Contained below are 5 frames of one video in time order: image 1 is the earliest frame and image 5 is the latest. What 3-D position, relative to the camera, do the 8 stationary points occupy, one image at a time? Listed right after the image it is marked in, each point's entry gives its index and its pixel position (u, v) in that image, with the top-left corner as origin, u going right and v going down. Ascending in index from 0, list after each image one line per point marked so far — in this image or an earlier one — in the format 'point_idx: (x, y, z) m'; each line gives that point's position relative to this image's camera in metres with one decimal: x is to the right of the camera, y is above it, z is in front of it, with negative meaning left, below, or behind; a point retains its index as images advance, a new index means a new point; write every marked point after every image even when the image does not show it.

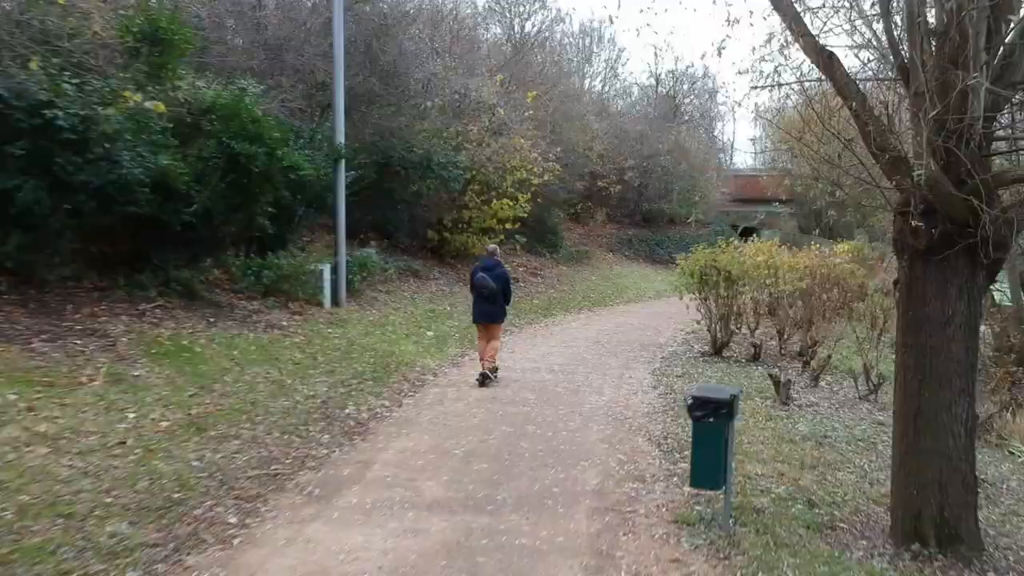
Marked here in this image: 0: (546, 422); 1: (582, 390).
0: (+0.4, -1.7, +10.0) m
1: (+1.1, -1.5, +12.1) m
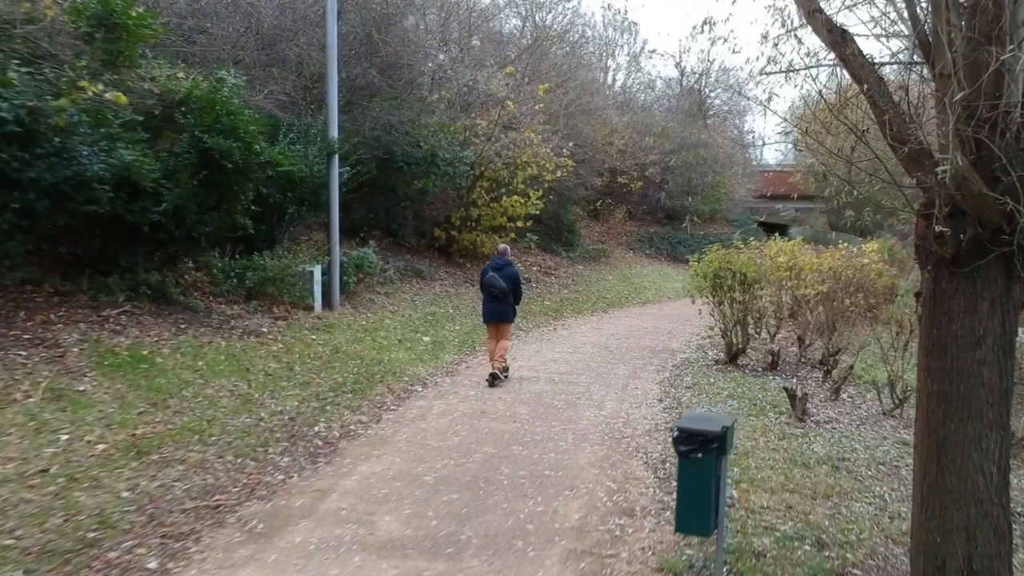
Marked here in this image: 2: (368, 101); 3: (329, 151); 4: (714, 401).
0: (+0.2, -1.7, +9.2) m
1: (+1.0, -1.6, +11.3) m
2: (-3.3, +4.3, +18.8) m
3: (-3.0, +2.3, +13.6) m
4: (+3.0, -1.7, +11.8) m
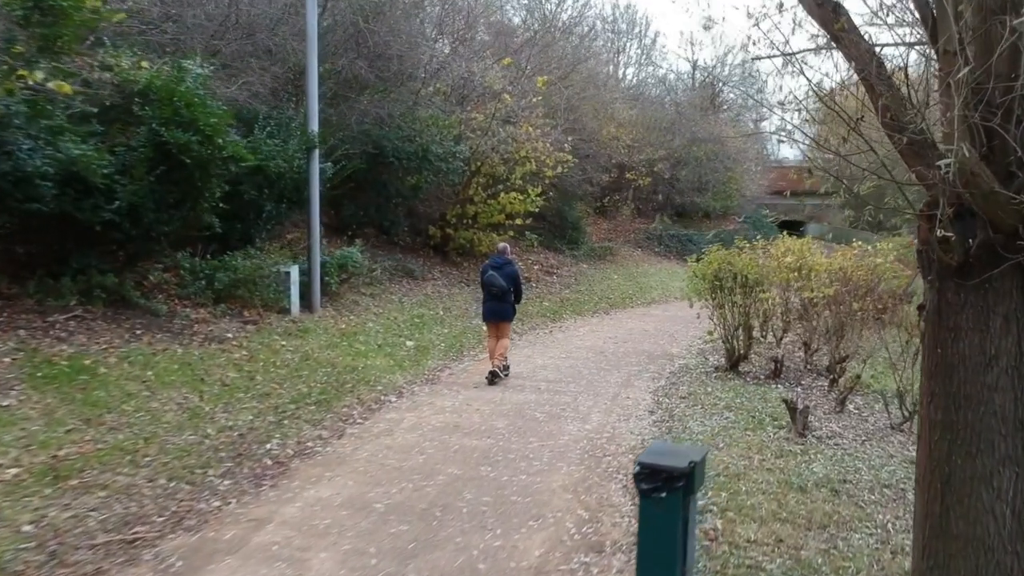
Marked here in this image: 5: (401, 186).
0: (-0.1, -1.8, +8.5) m
1: (+0.7, -1.7, +10.5) m
2: (-3.5, +4.3, +18.1) m
3: (-3.2, +2.3, +12.9) m
4: (+2.7, -1.7, +11.1) m
5: (-2.6, +2.4, +19.0) m
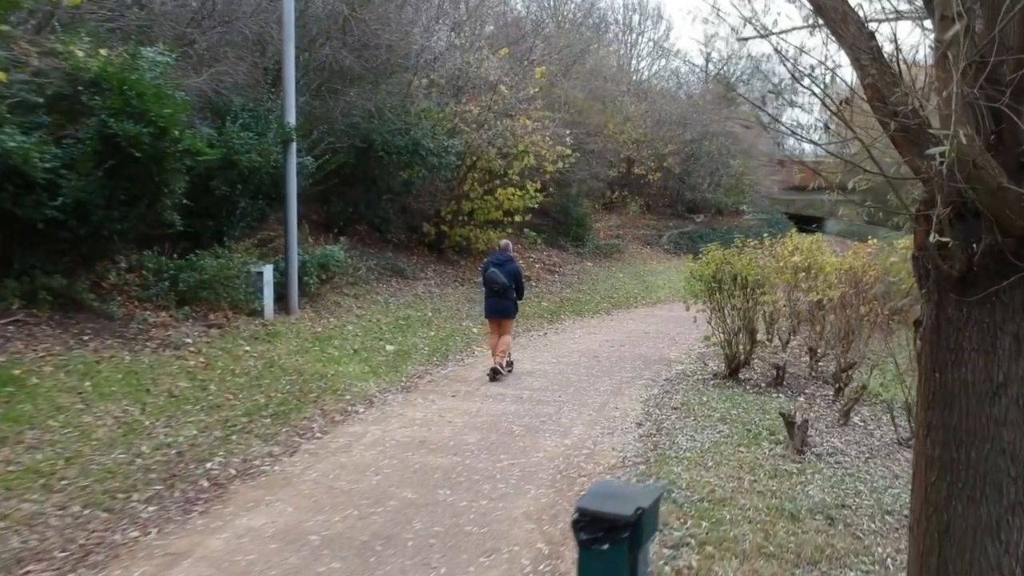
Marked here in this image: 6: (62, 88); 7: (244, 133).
0: (-0.4, -1.9, +7.7) m
1: (+0.4, -1.7, +9.8) m
2: (-3.6, +4.4, +17.4) m
3: (-3.5, +2.2, +12.2) m
4: (+2.4, -1.8, +10.3) m
5: (-2.7, +2.4, +18.3) m
6: (-5.2, +2.3, +9.4) m
7: (-4.2, +2.4, +12.6) m
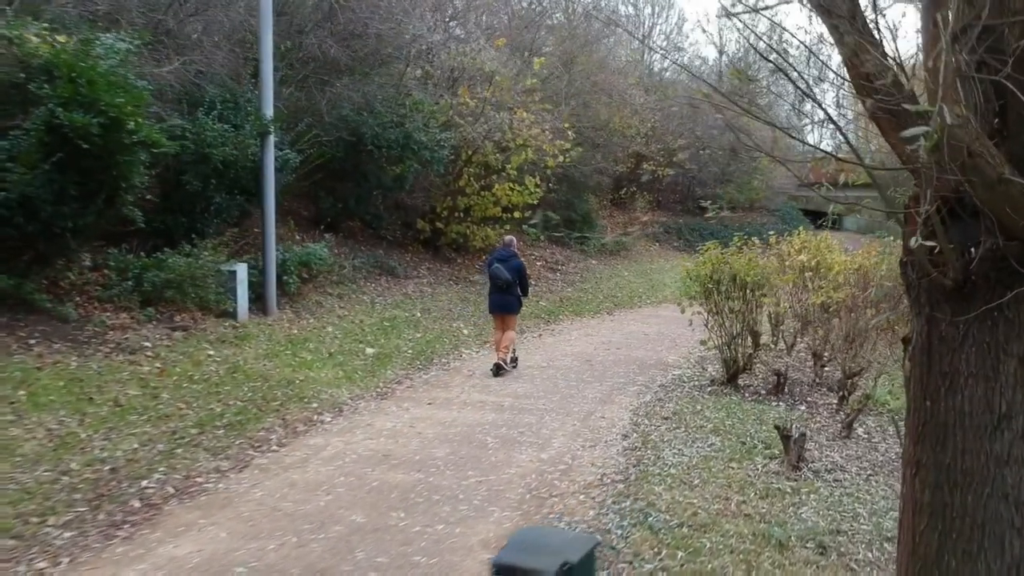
0: (-0.8, -1.9, +7.1) m
1: (+0.1, -1.7, +9.2) m
2: (-3.7, +4.4, +16.8) m
3: (-3.7, +2.2, +11.7) m
4: (+2.1, -1.8, +9.6) m
5: (-2.8, +2.5, +17.7) m
6: (-5.5, +2.3, +8.8) m
7: (-4.4, +2.4, +12.1) m
